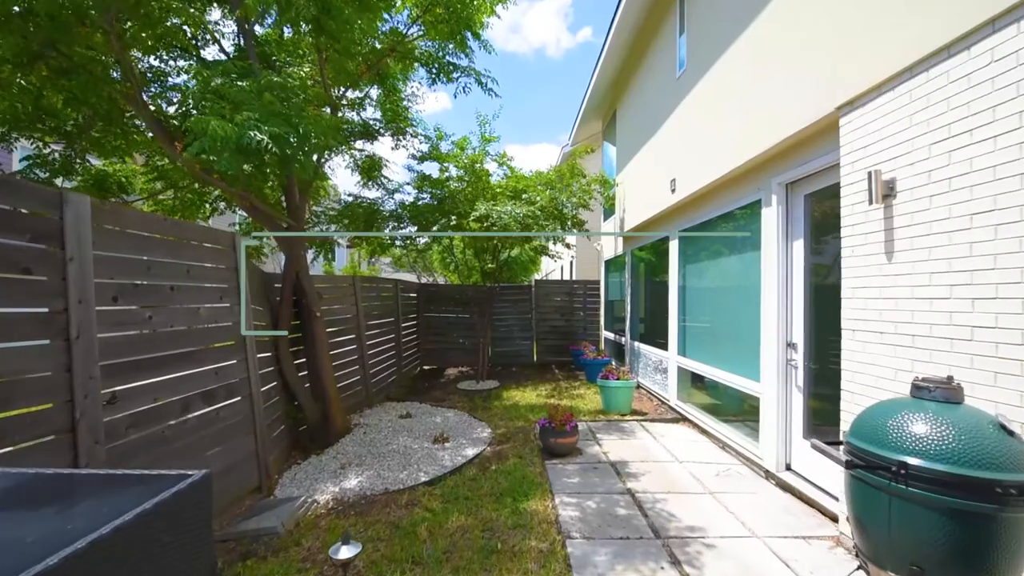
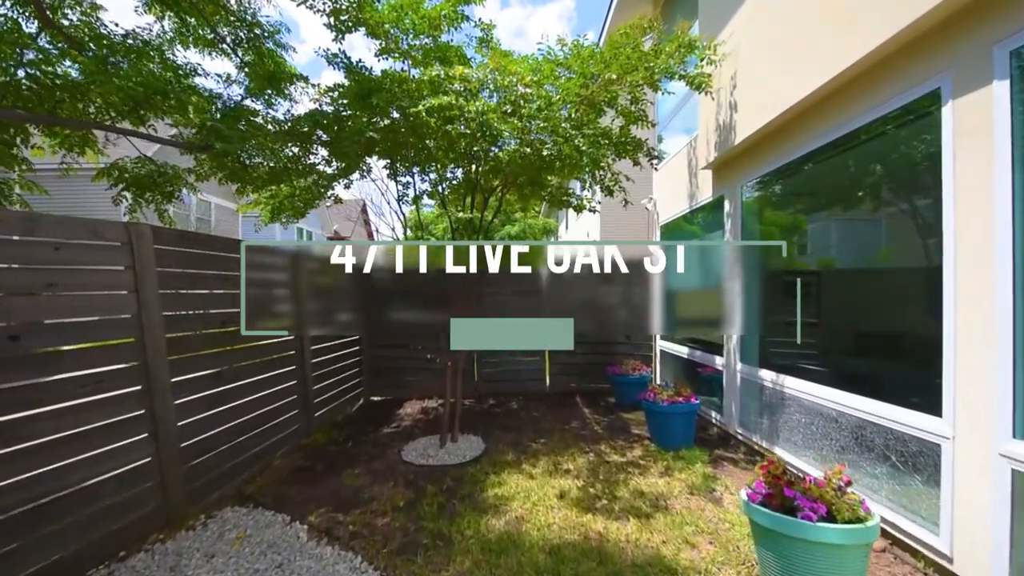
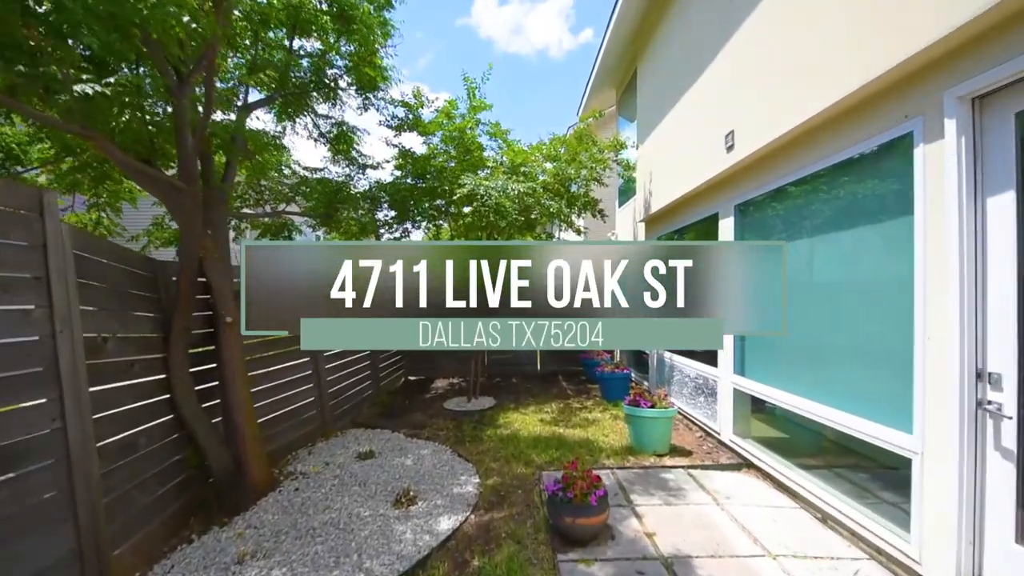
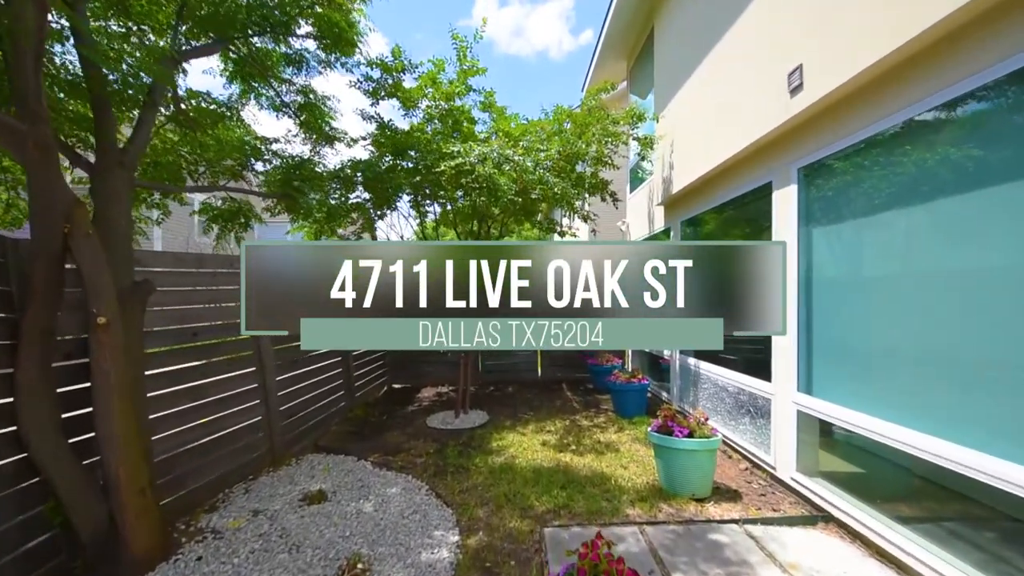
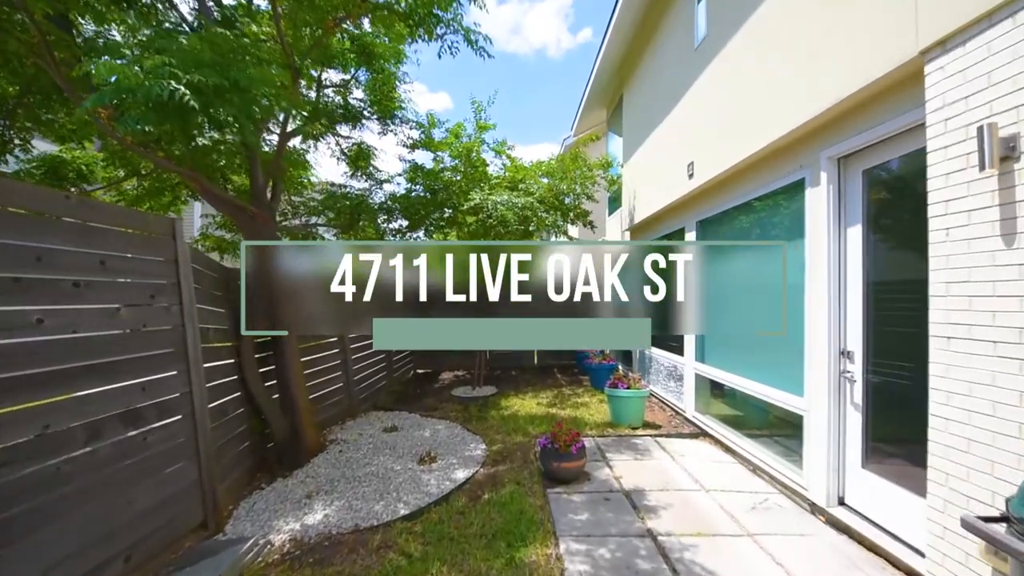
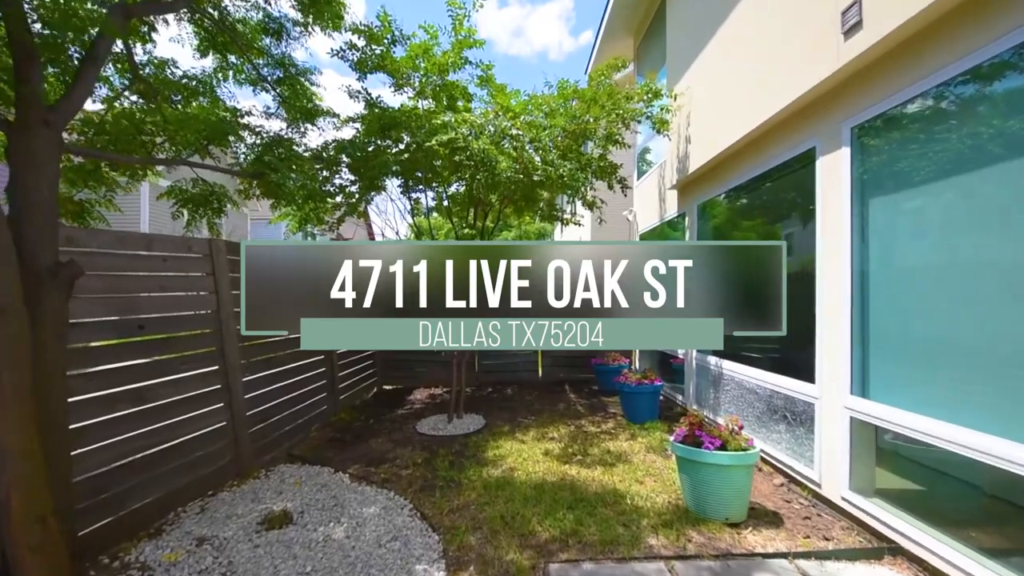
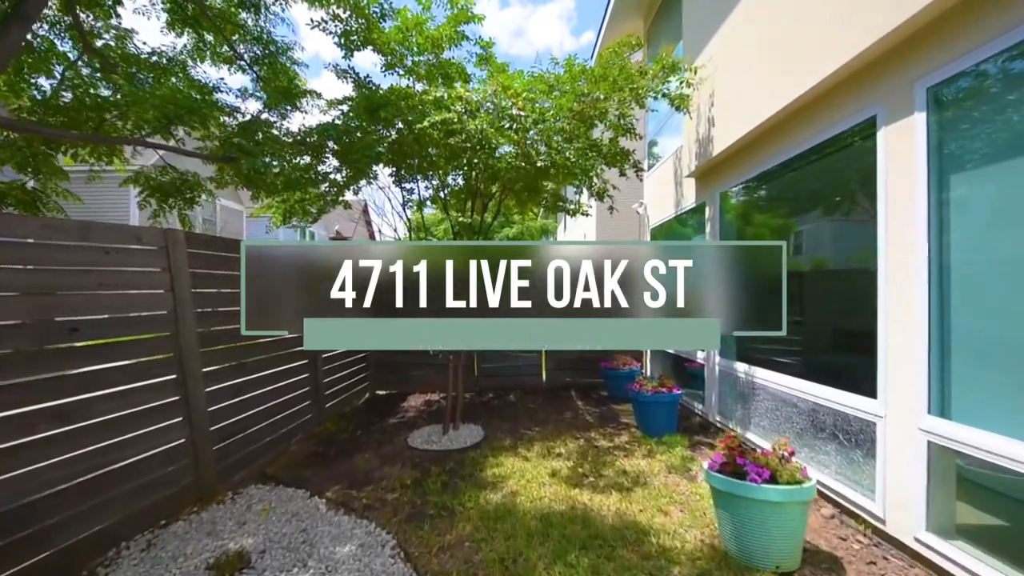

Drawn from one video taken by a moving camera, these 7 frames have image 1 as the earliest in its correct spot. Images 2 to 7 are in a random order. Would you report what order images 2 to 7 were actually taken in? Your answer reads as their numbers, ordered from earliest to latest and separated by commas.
5, 3, 4, 6, 7, 2
